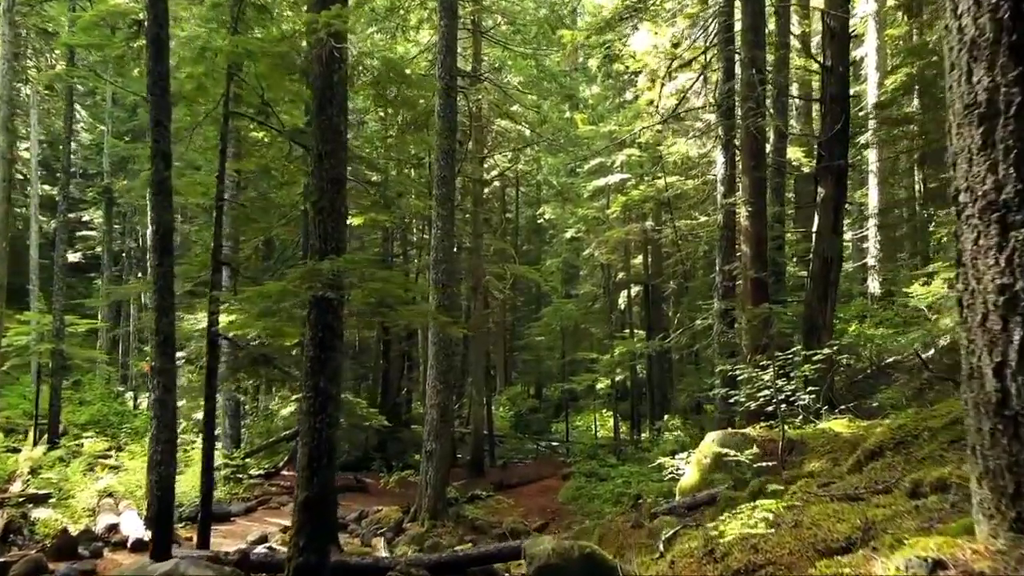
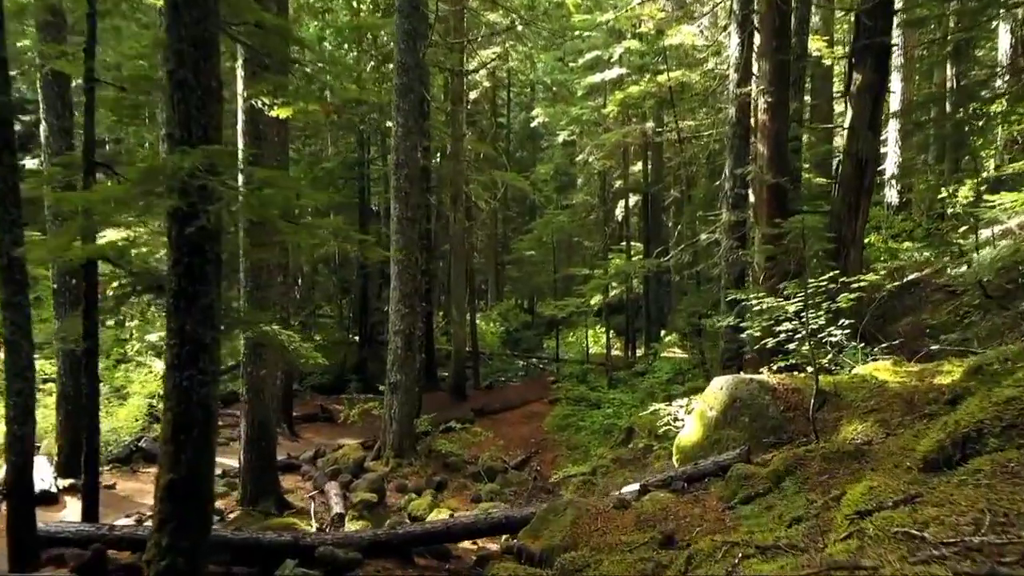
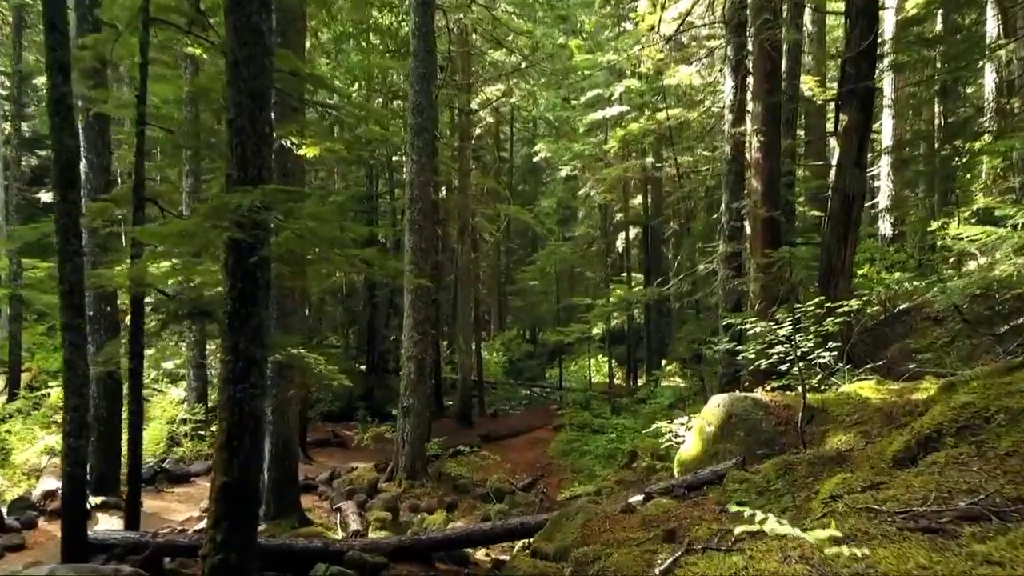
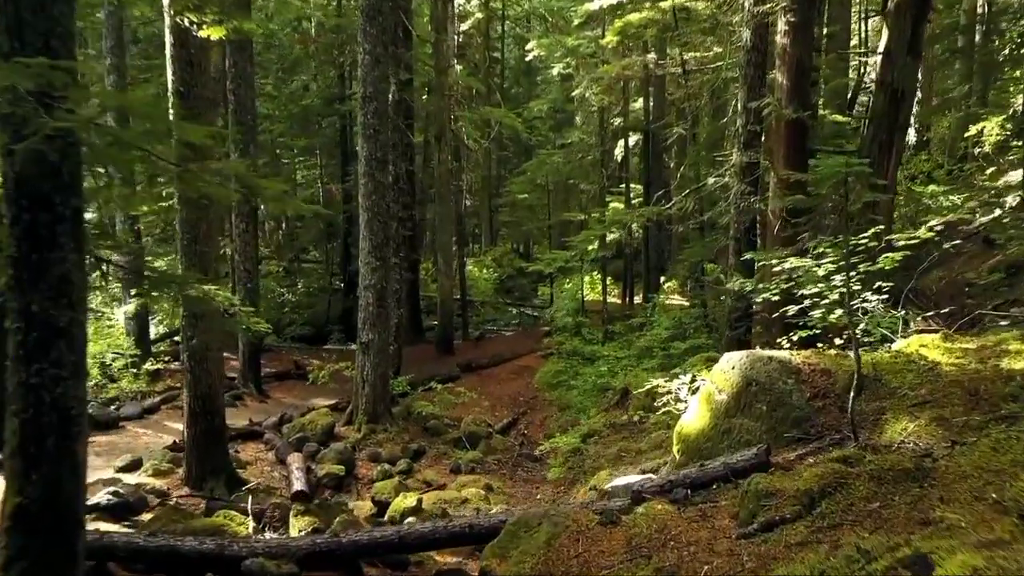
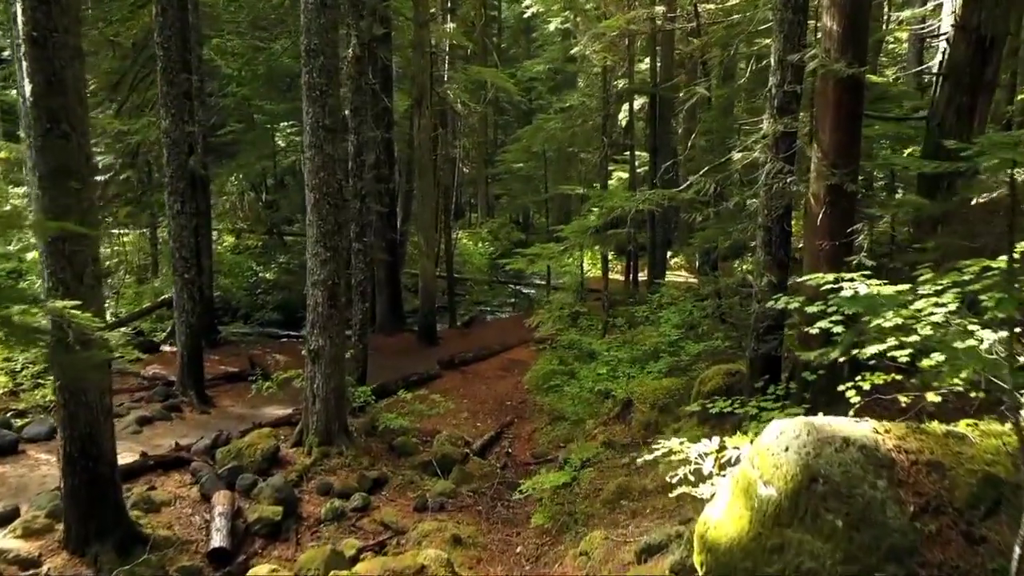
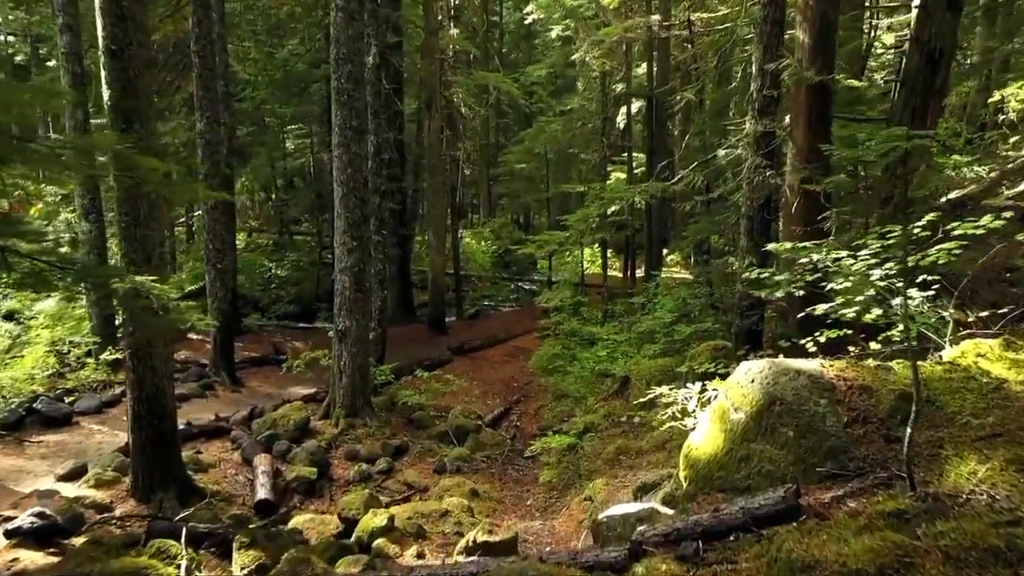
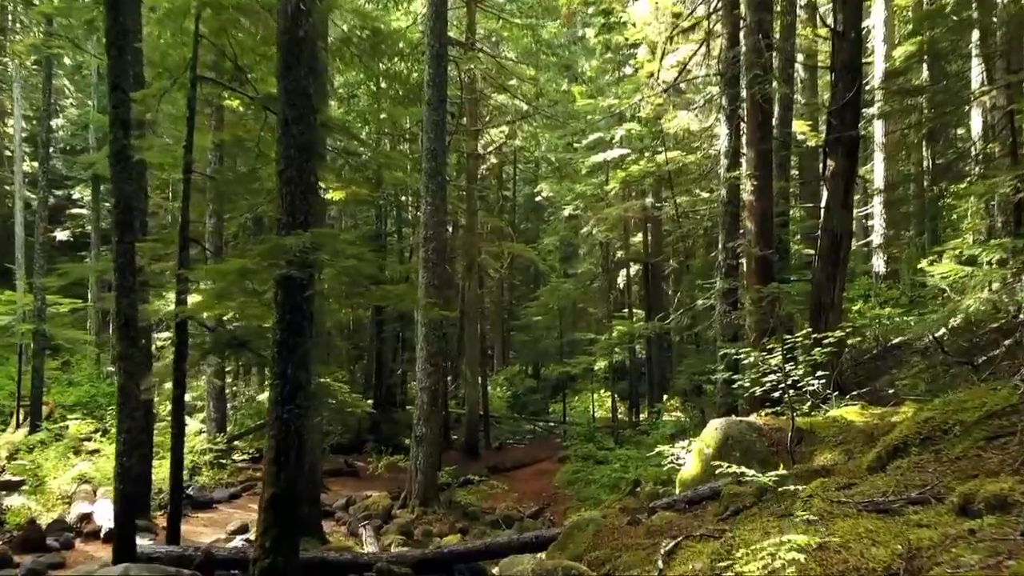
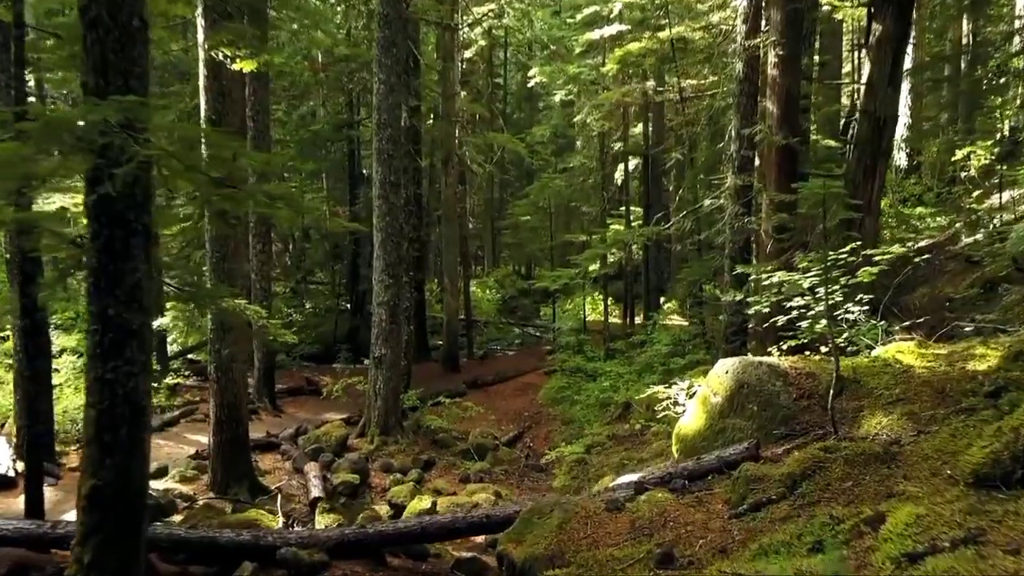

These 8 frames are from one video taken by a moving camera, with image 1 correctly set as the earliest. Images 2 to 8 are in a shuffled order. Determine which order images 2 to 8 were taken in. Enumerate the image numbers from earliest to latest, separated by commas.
7, 3, 2, 8, 4, 6, 5
